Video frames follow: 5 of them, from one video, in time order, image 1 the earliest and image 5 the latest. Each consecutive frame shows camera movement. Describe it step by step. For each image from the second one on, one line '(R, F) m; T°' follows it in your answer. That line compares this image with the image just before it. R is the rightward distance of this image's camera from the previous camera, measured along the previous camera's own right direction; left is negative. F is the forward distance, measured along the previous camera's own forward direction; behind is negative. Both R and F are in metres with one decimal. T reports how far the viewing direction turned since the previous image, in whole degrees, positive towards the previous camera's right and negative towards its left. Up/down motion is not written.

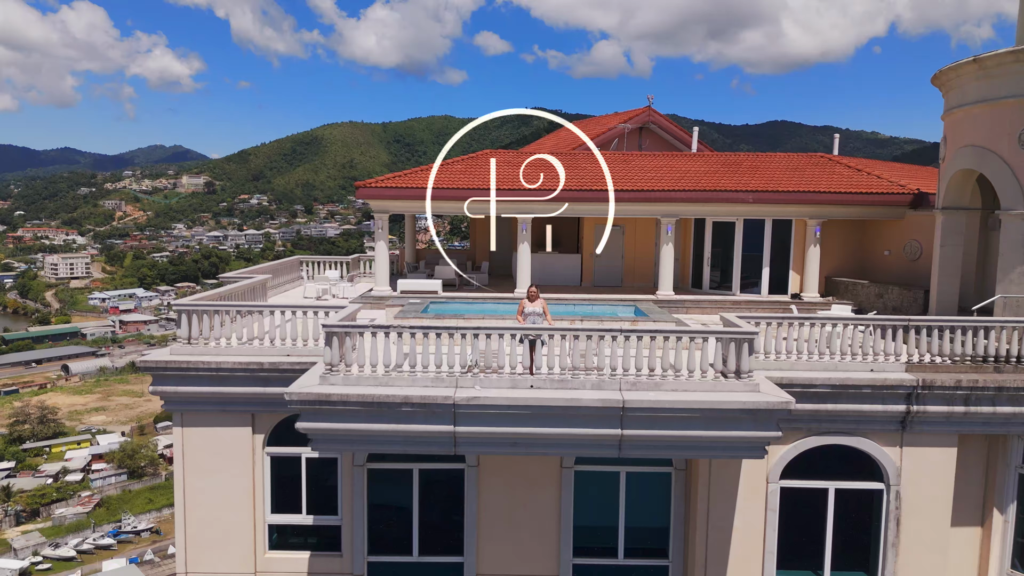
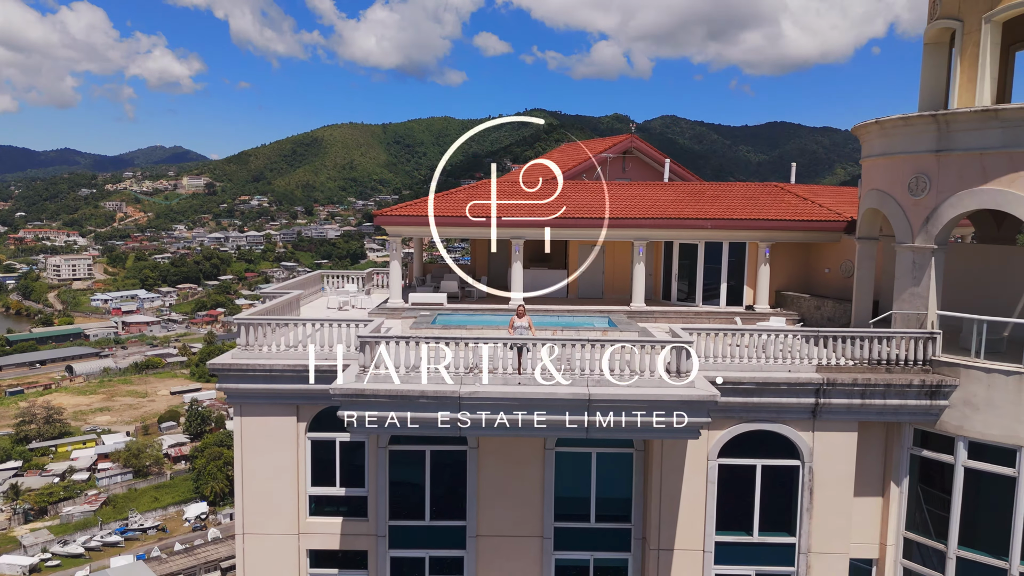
(+0.1, -2.0) m; 0°
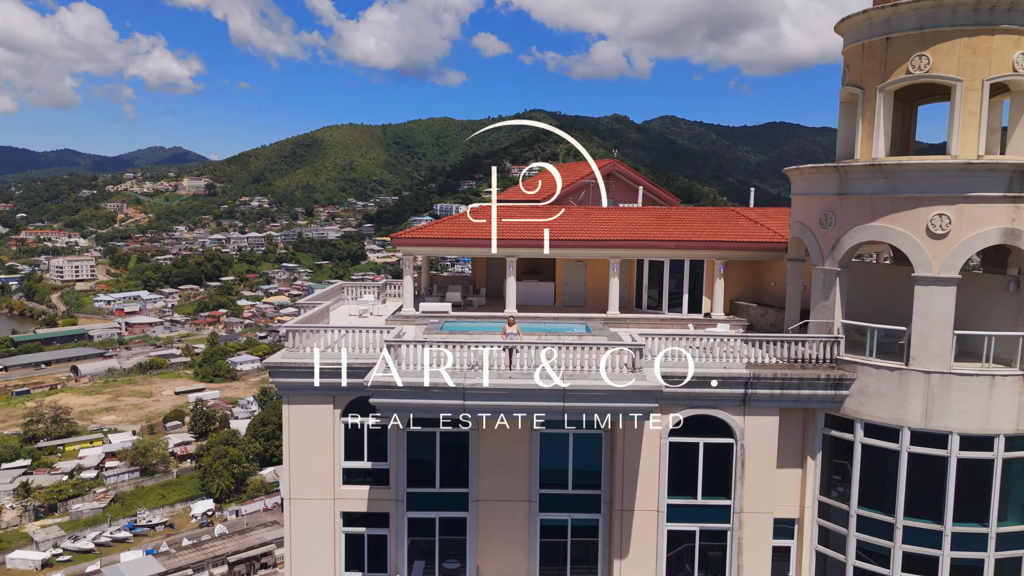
(+0.1, -2.5) m; 0°
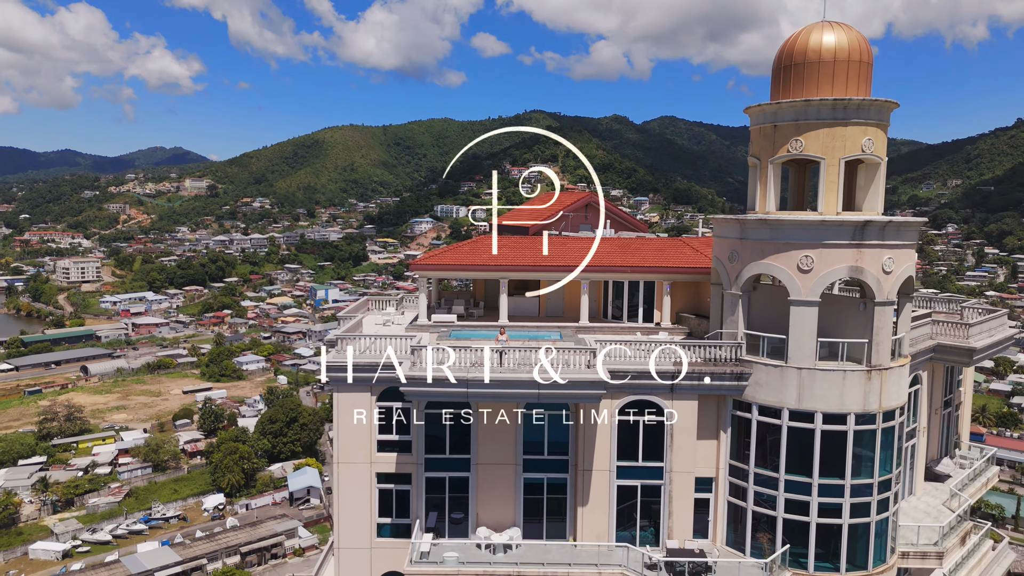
(+0.3, -4.4) m; 0°
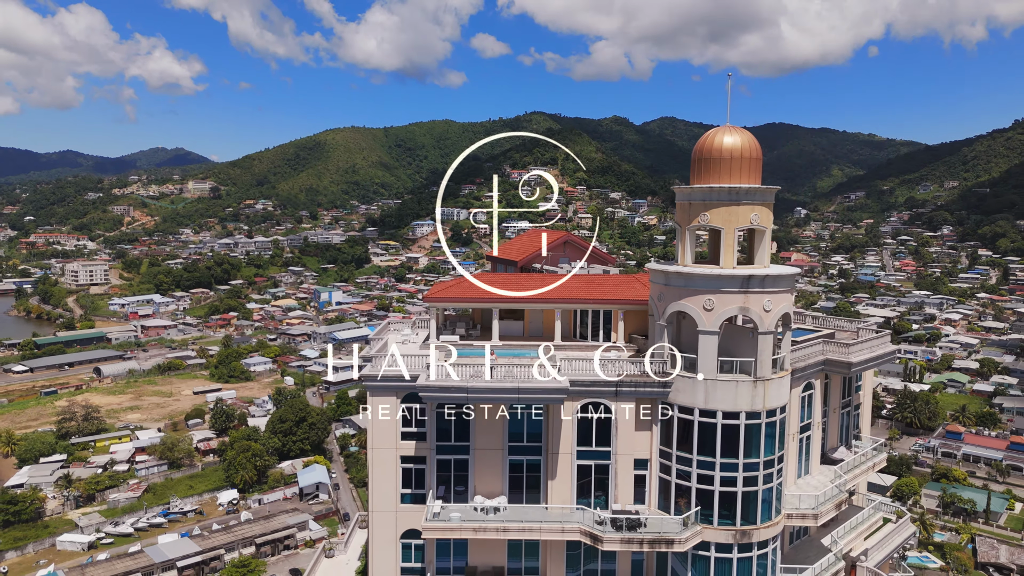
(+0.5, -6.1) m; 0°
